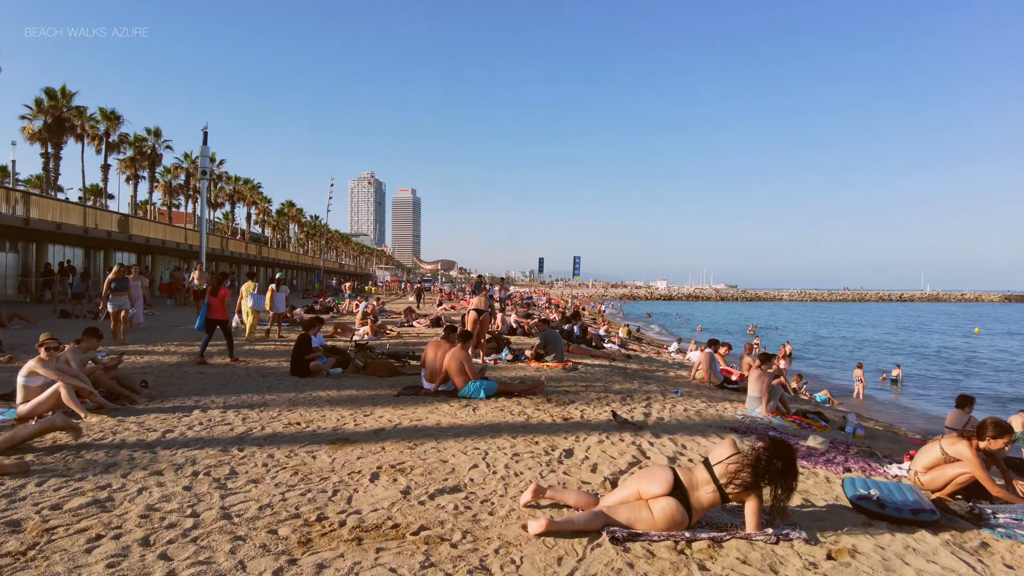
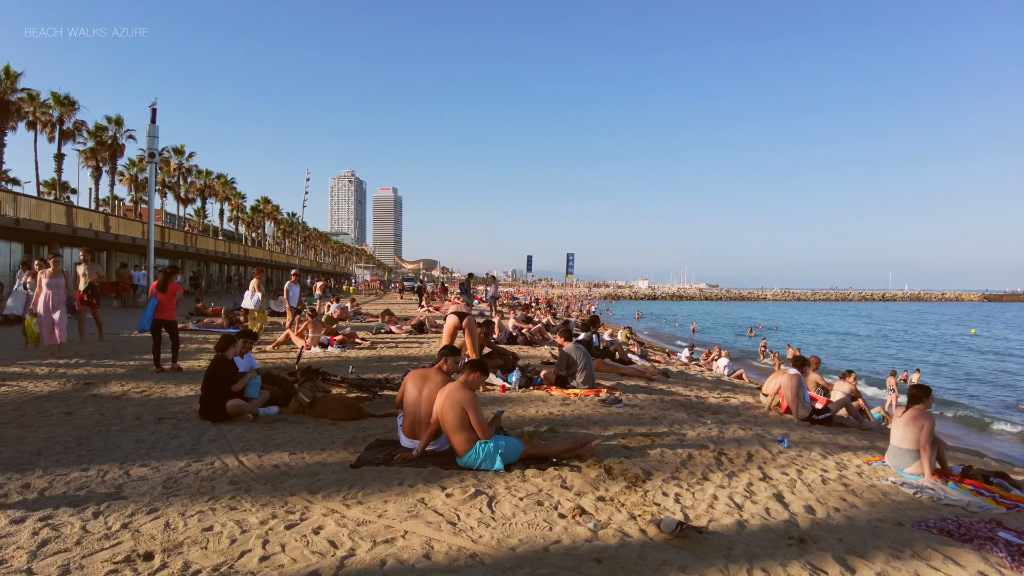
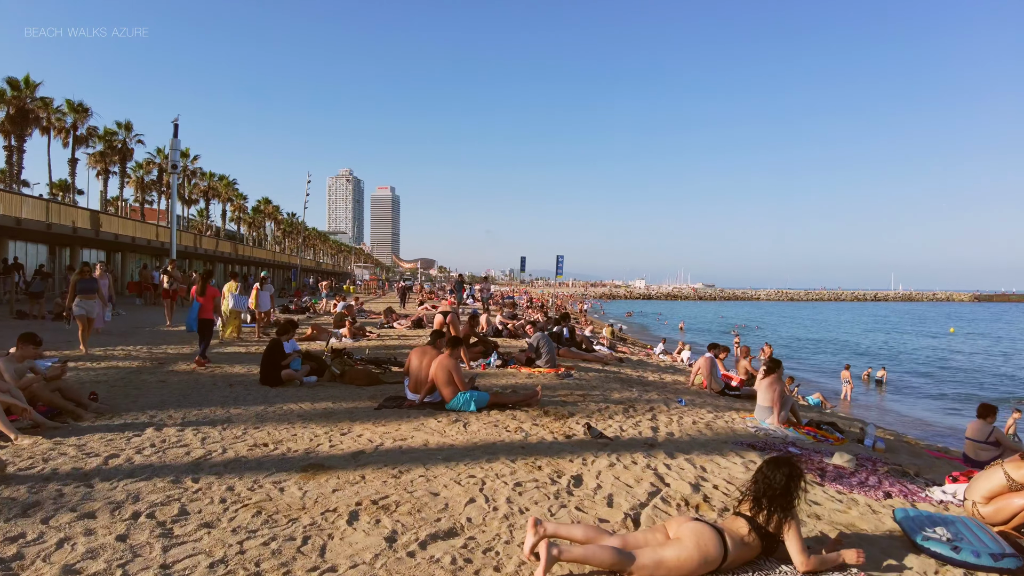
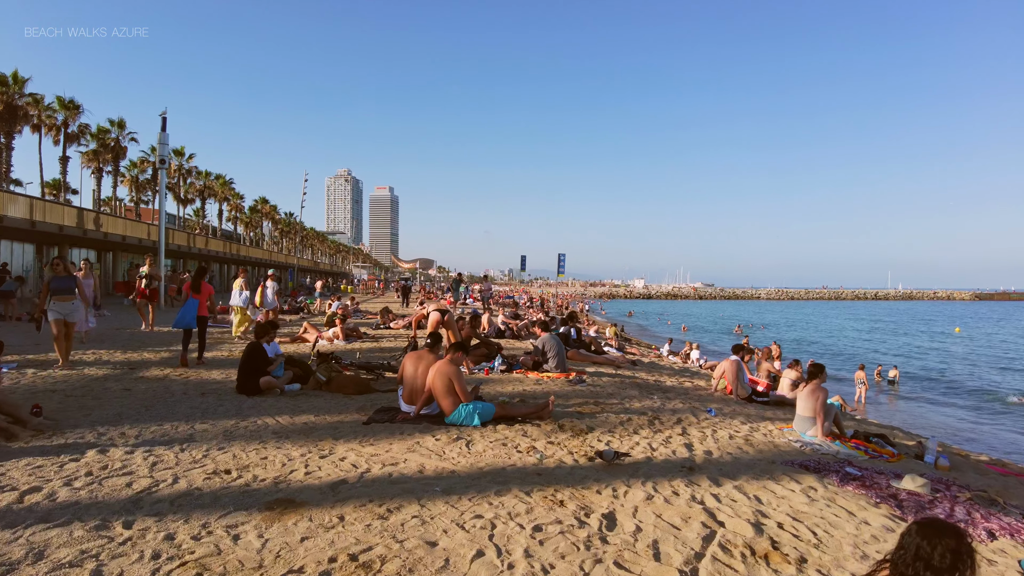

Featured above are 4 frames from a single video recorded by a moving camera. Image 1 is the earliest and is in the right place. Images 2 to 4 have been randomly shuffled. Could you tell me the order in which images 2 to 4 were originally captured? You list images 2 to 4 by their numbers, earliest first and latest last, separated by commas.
3, 4, 2
